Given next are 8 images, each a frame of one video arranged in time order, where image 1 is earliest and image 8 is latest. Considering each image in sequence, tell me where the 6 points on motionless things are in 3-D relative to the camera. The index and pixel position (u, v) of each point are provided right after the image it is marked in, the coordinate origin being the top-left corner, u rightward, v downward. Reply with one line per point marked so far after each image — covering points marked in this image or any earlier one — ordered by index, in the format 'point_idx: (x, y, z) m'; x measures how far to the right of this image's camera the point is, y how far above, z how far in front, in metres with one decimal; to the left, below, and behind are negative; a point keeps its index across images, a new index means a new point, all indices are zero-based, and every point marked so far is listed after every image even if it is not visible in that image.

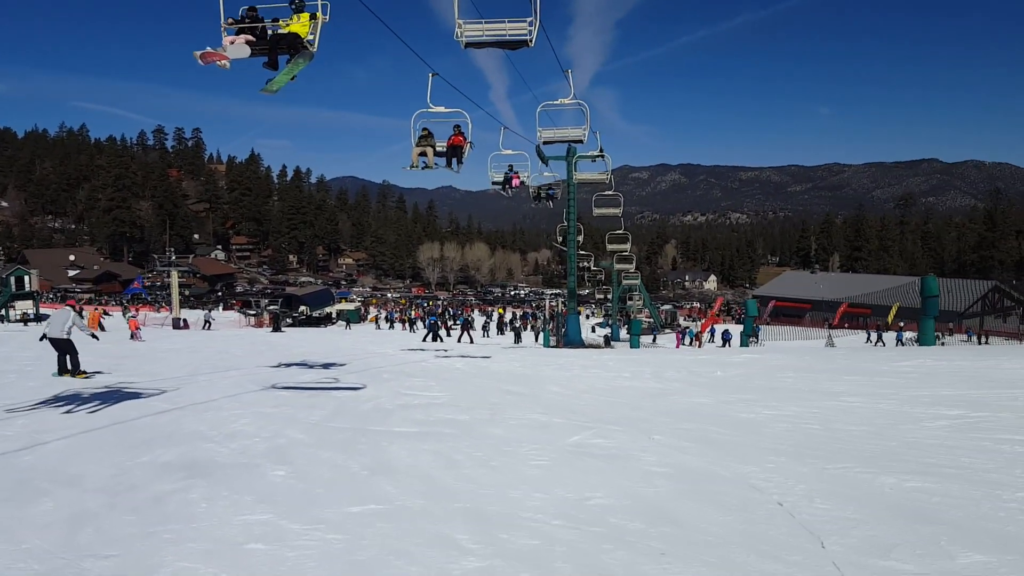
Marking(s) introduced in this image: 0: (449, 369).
0: (-1.2, -1.4, +14.6) m
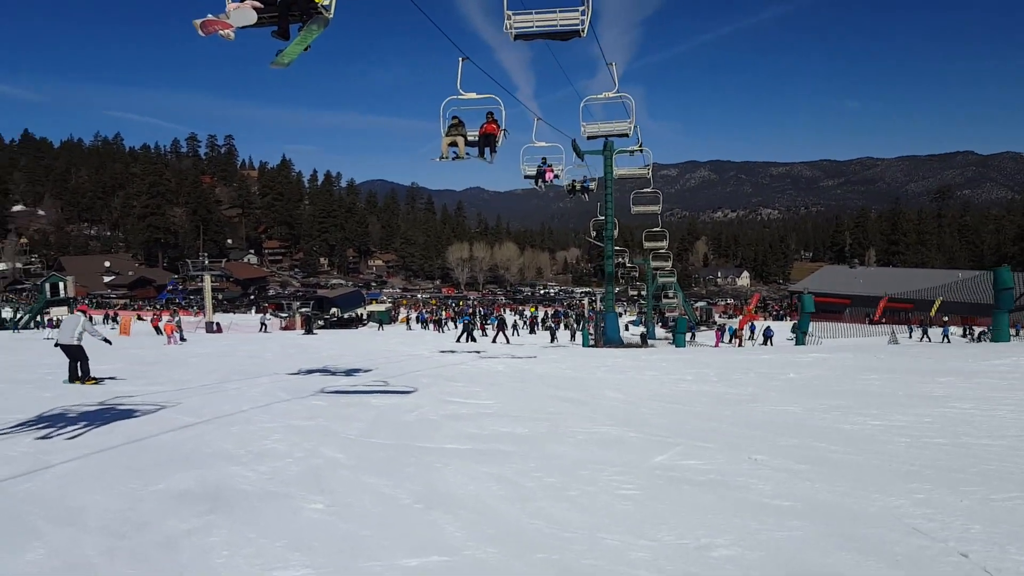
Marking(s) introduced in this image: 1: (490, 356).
0: (-0.4, -1.4, +13.7) m
1: (-0.6, -1.5, +19.7) m
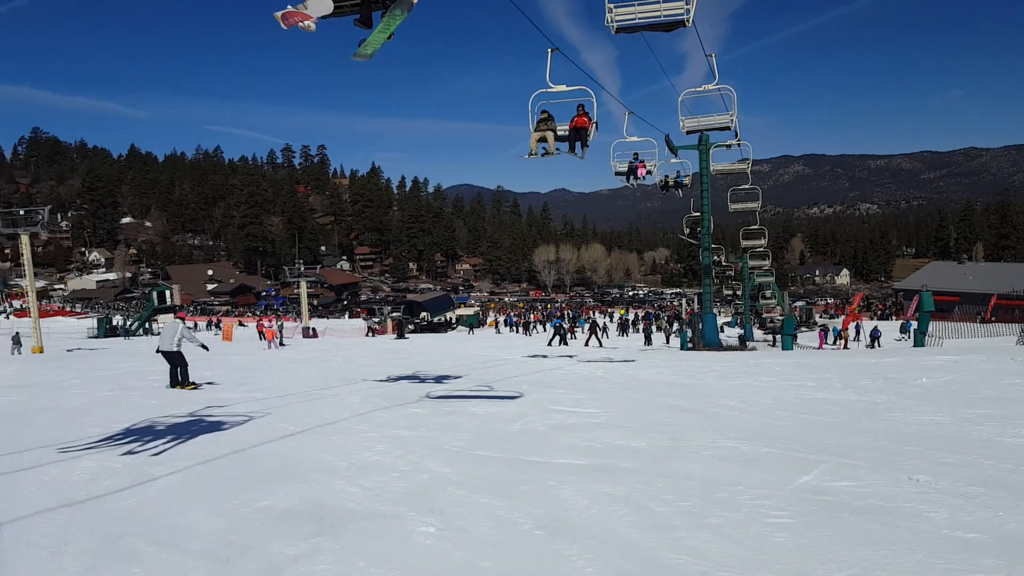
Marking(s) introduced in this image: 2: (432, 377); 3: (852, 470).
0: (+1.1, -1.4, +13.2) m
1: (+1.6, -1.6, +19.2) m
2: (-1.7, -1.5, +14.5) m
3: (+2.0, -1.0, +5.0) m
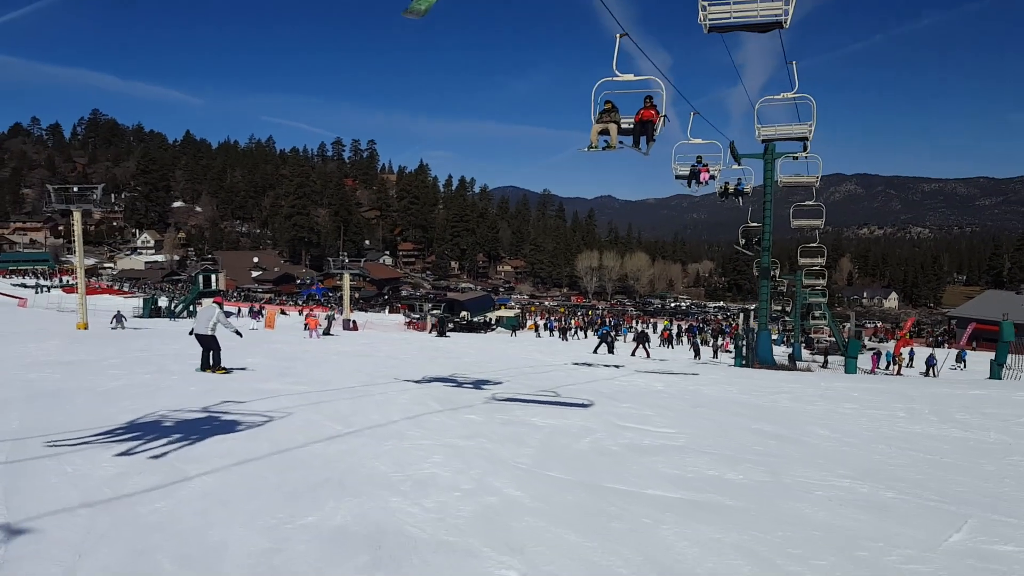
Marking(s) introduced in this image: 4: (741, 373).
0: (+1.9, -1.5, +12.4) m
1: (+2.6, -1.8, +18.4) m
2: (-0.8, -1.5, +13.9) m
3: (+2.4, -1.2, +4.1) m
4: (+4.7, -1.8, +17.8) m
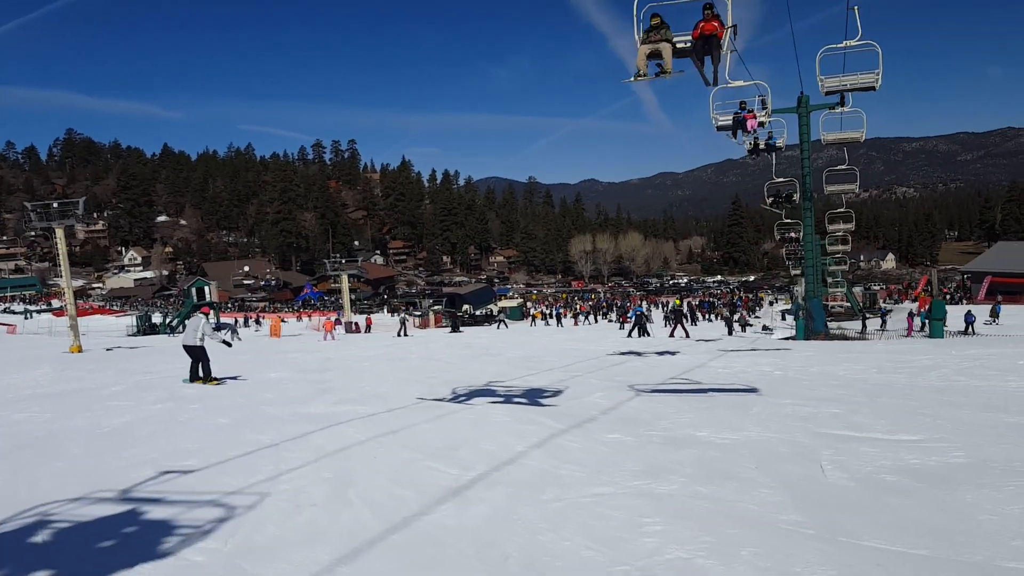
0: (+3.0, -1.1, +10.1) m
1: (+3.7, -1.2, +16.2) m
2: (+0.2, -1.2, +11.6) m
3: (+3.5, -0.8, +1.9) m
4: (+5.8, -1.1, +15.6) m
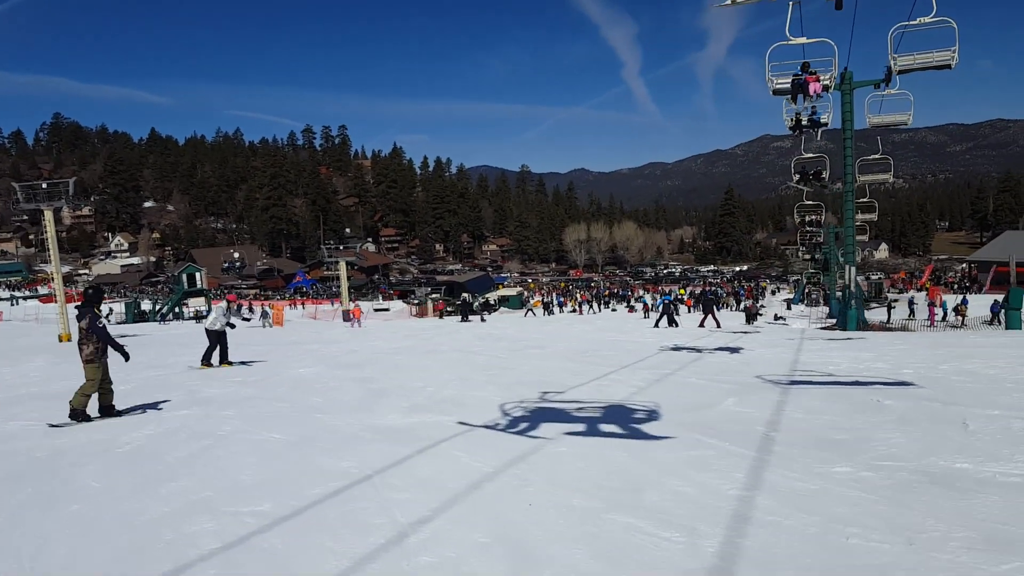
0: (+4.0, -0.9, +8.5) m
1: (+4.5, -1.0, +14.6) m
2: (+1.1, -1.1, +9.9) m
3: (+4.6, -0.7, +0.3) m
4: (+6.6, -0.9, +14.0) m
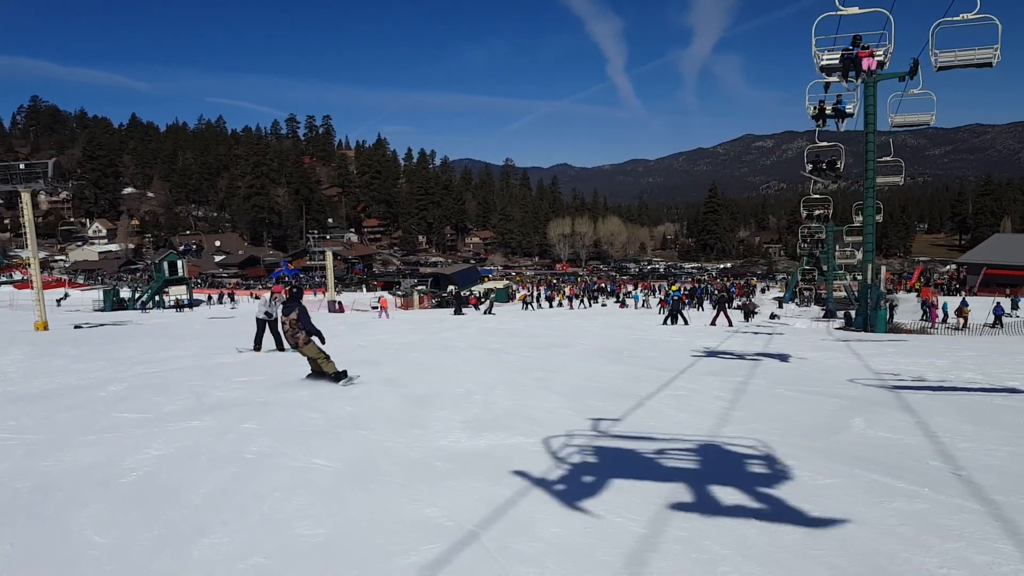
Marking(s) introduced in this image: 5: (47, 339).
0: (+4.5, -0.9, +7.4) m
1: (+5.0, -1.0, +13.4) m
2: (+1.7, -1.0, +8.7) m
3: (+5.3, -0.8, -0.8) m
4: (+7.1, -0.9, +12.9) m
5: (-9.0, -1.0, +16.6) m
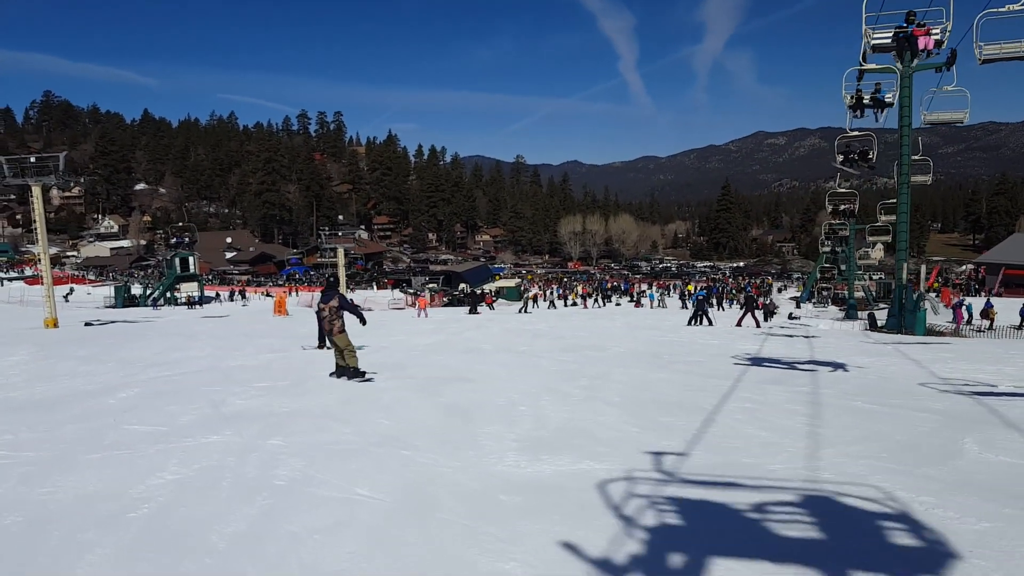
0: (+4.9, -1.0, +6.6) m
1: (+5.4, -1.0, +12.6) m
2: (+2.1, -1.0, +8.0) m
3: (+5.6, -0.9, -1.6) m
4: (+7.5, -0.9, +12.1) m
5: (-8.5, -0.9, +16.0) m
